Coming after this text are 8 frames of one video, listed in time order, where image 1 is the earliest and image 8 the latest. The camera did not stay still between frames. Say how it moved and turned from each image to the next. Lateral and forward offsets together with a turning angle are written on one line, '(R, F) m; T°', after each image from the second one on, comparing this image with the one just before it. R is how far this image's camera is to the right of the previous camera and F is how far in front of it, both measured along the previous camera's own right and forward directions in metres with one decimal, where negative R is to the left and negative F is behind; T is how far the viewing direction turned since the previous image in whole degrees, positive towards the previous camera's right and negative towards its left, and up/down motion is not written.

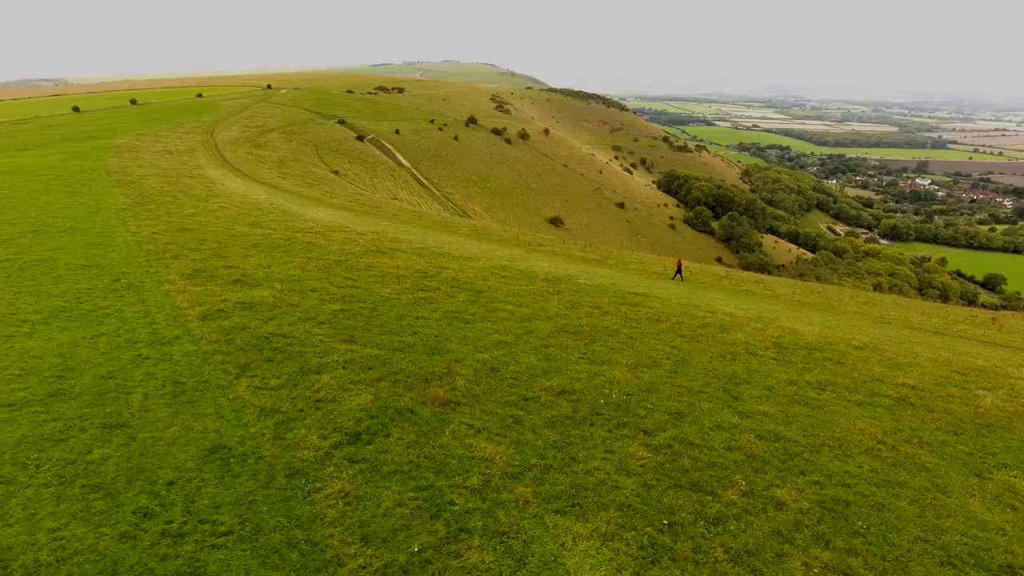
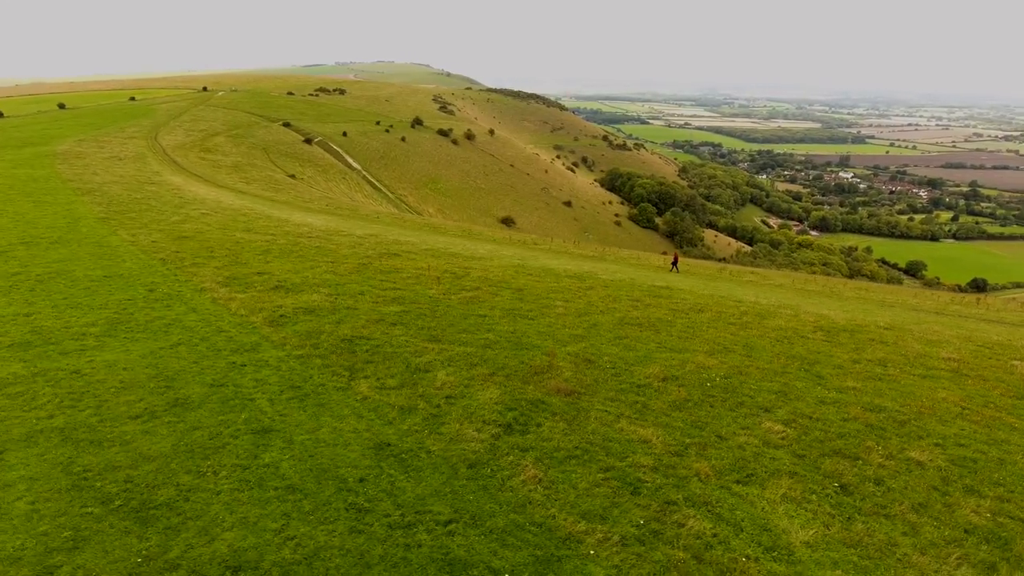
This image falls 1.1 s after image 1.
(-4.3, -0.5) m; +6°
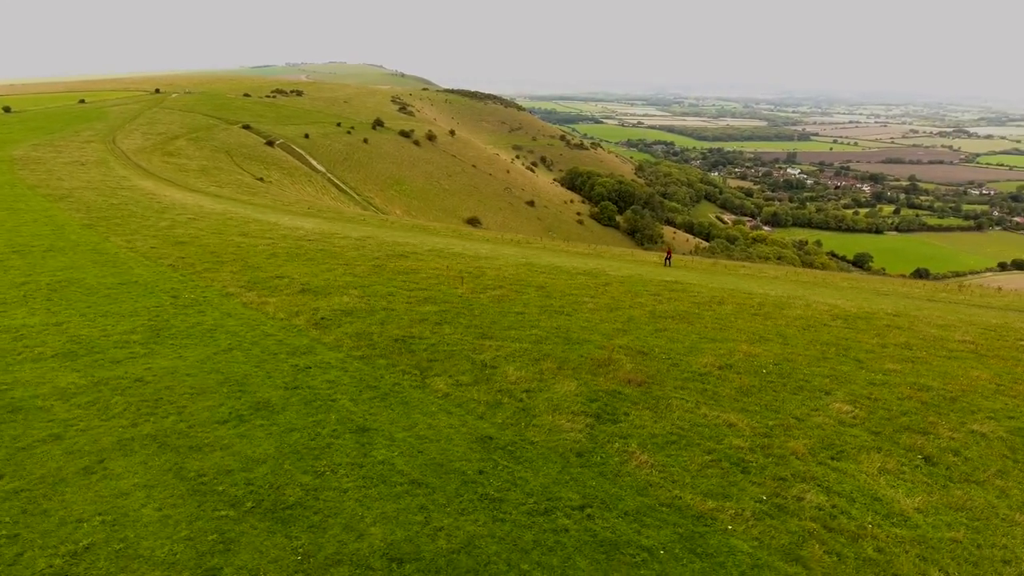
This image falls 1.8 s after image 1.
(-2.9, -0.4) m; +4°
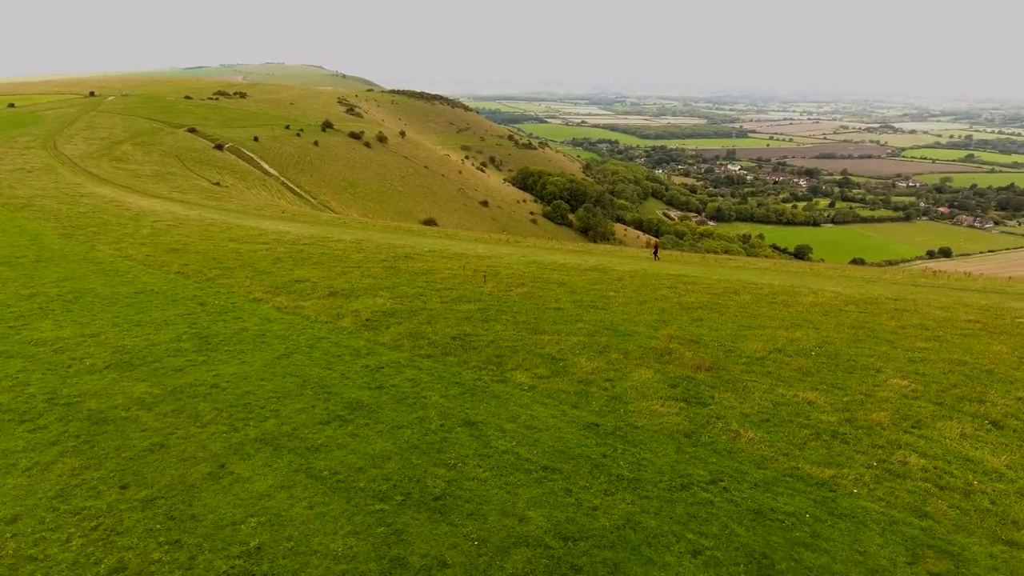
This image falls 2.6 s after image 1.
(-3.4, -0.4) m; +5°
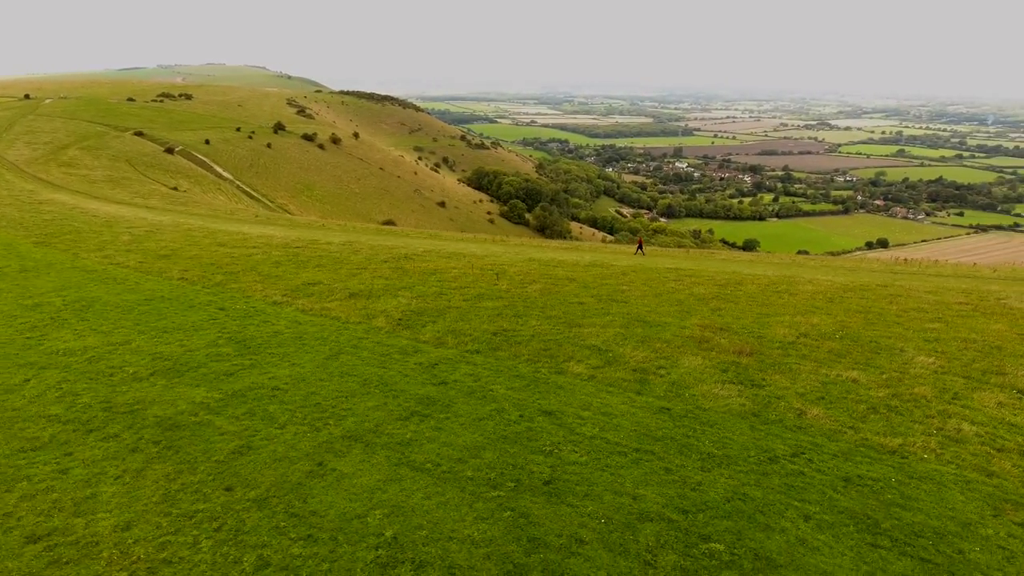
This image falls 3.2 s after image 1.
(-2.8, -0.4) m; +4°
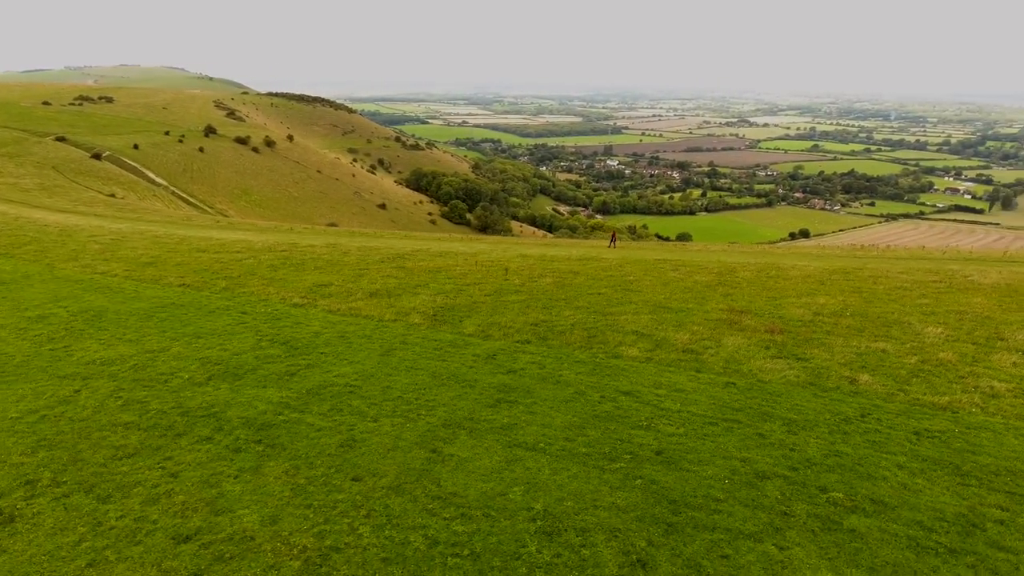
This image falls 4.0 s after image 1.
(-3.5, -0.6) m; +6°
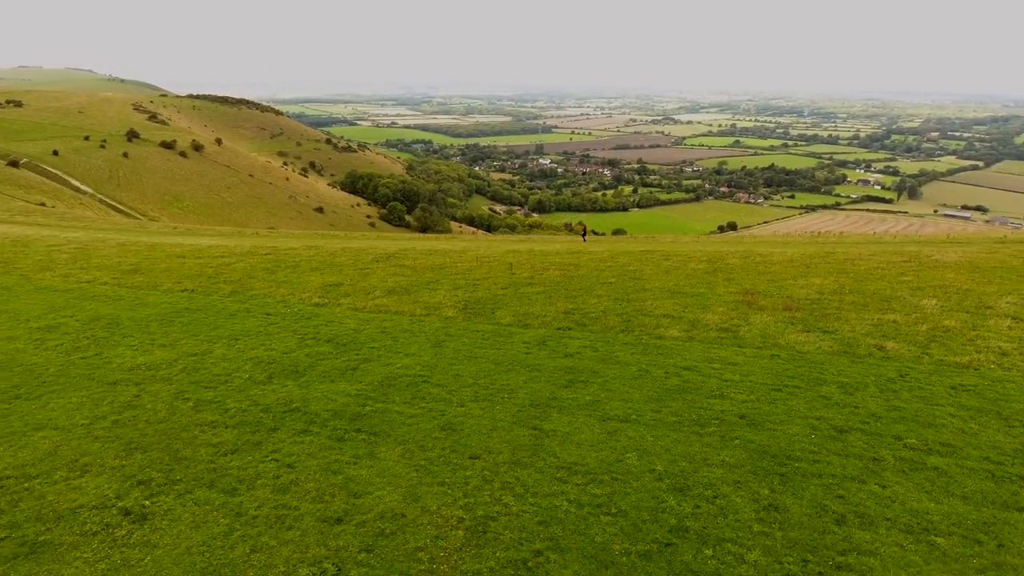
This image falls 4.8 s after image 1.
(-3.5, -0.7) m; +6°
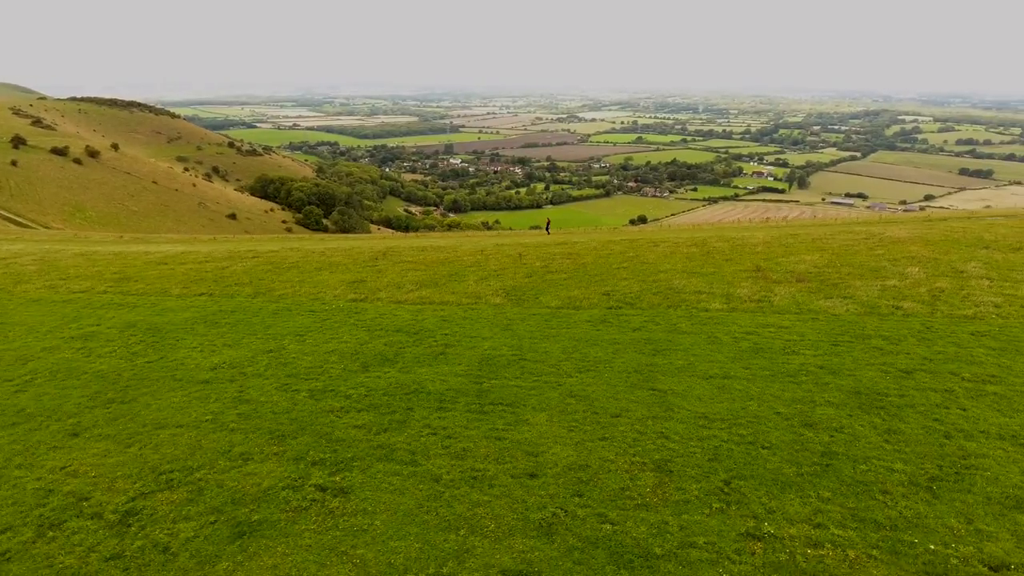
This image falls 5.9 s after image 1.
(-5.0, -1.1) m; +8°
